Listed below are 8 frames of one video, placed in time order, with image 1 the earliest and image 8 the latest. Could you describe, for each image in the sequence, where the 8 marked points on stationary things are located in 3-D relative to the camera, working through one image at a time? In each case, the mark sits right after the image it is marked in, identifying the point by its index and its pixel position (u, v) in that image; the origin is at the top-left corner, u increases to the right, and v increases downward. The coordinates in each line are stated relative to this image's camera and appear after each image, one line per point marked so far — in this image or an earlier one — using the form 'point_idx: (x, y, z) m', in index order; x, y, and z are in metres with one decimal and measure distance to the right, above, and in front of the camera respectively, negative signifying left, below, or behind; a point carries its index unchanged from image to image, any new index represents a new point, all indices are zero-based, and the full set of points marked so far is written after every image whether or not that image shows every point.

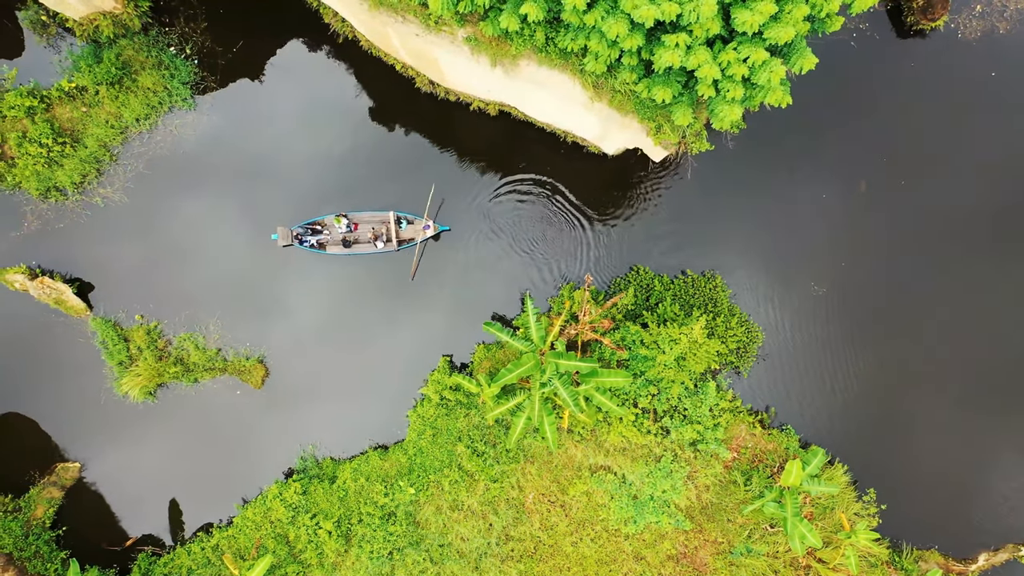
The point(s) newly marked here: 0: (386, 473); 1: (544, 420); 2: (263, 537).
0: (-1.7, -2.5, +12.5) m
1: (+0.4, -1.6, +10.9) m
2: (-3.3, -3.3, +12.2) m
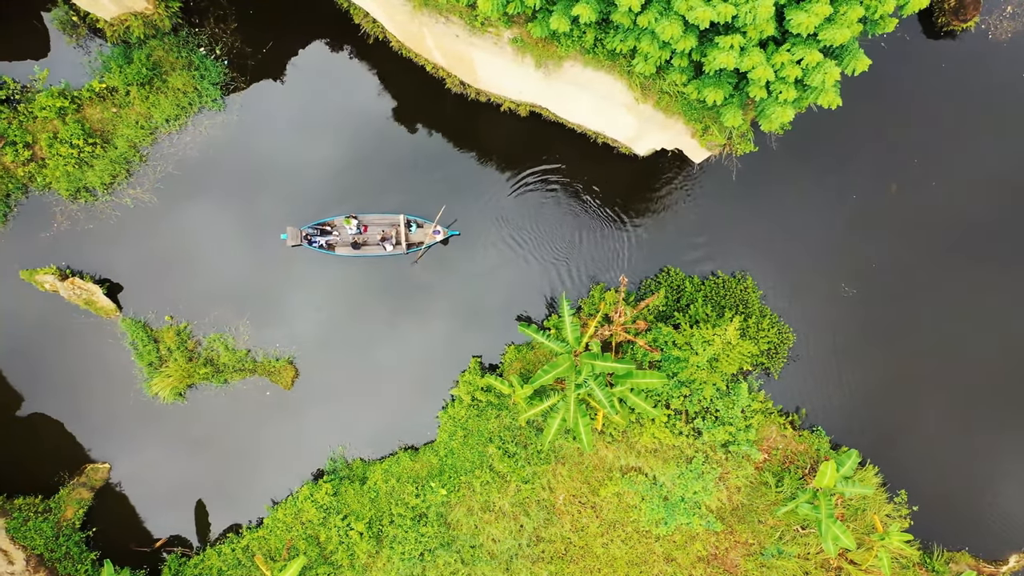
0: (-1.3, -2.5, +12.5) m
1: (+0.8, -1.6, +10.9) m
2: (-2.9, -3.3, +12.2) m
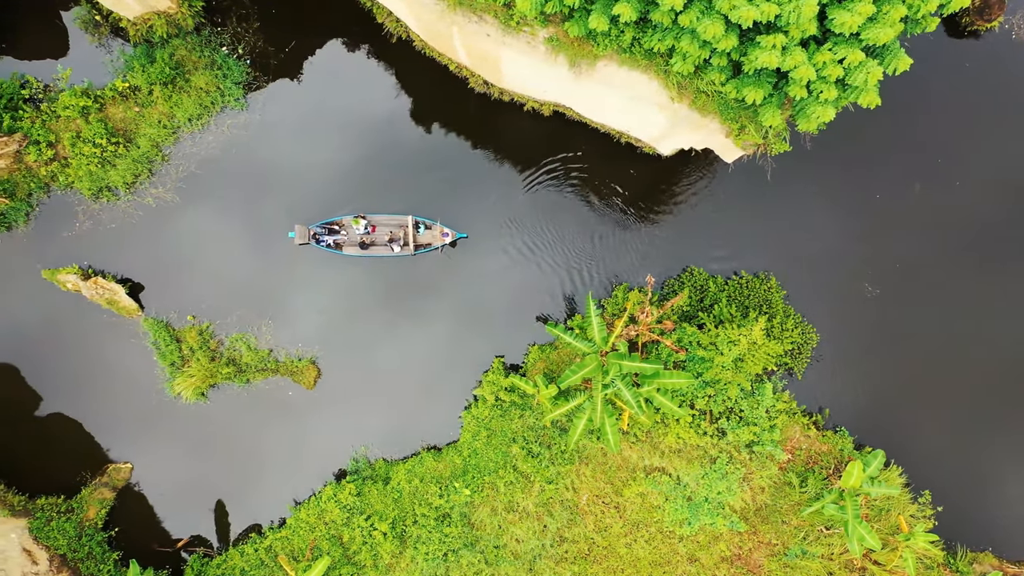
0: (-1.0, -2.5, +12.5) m
1: (+1.1, -1.6, +10.9) m
2: (-2.6, -3.3, +12.2) m
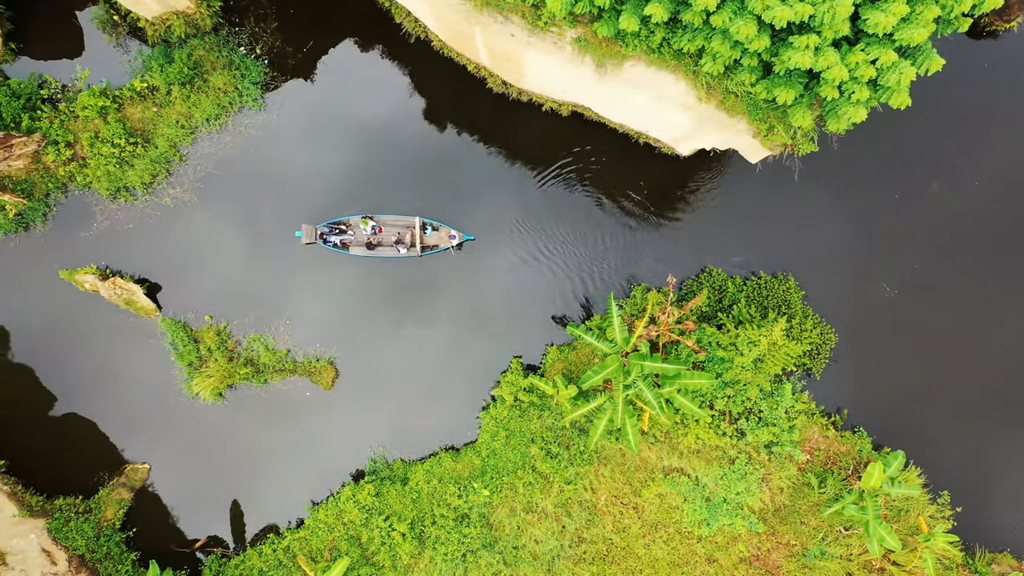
0: (-0.7, -2.5, +12.5) m
1: (+1.4, -1.6, +10.9) m
2: (-2.3, -3.3, +12.1) m
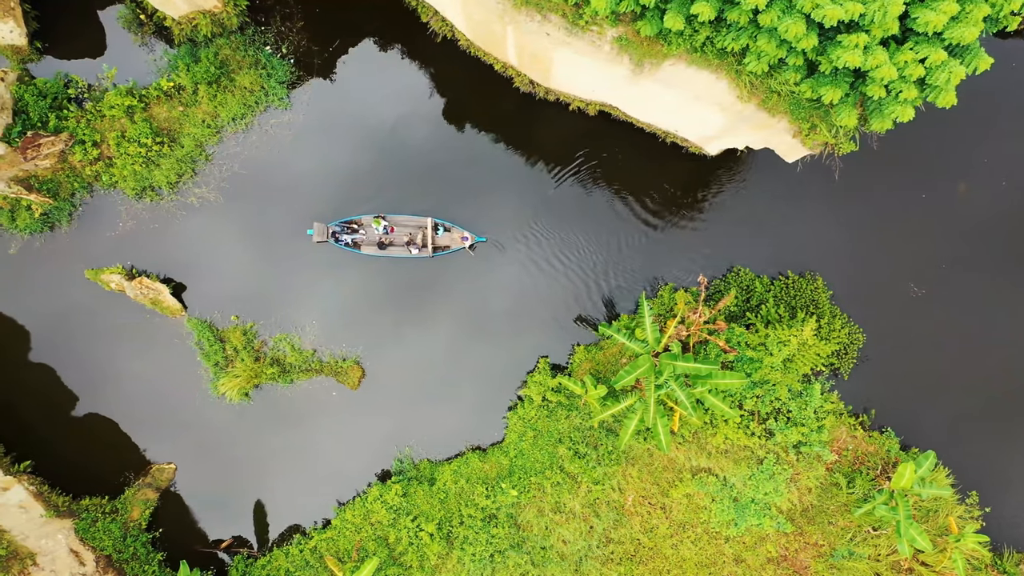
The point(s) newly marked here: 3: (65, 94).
0: (-0.4, -2.5, +12.4) m
1: (+1.7, -1.6, +10.8) m
2: (-2.0, -3.3, +12.1) m
3: (-5.9, +2.6, +12.1) m
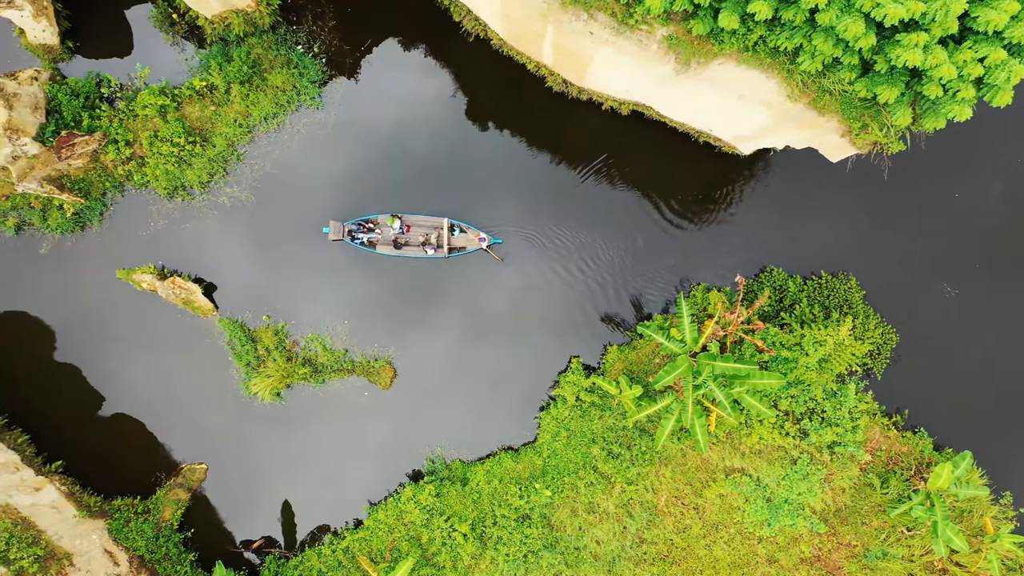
0: (+0.1, -2.5, +12.4) m
1: (+2.2, -1.6, +10.8) m
2: (-1.5, -3.3, +12.1) m
3: (-5.5, +2.6, +12.1) m
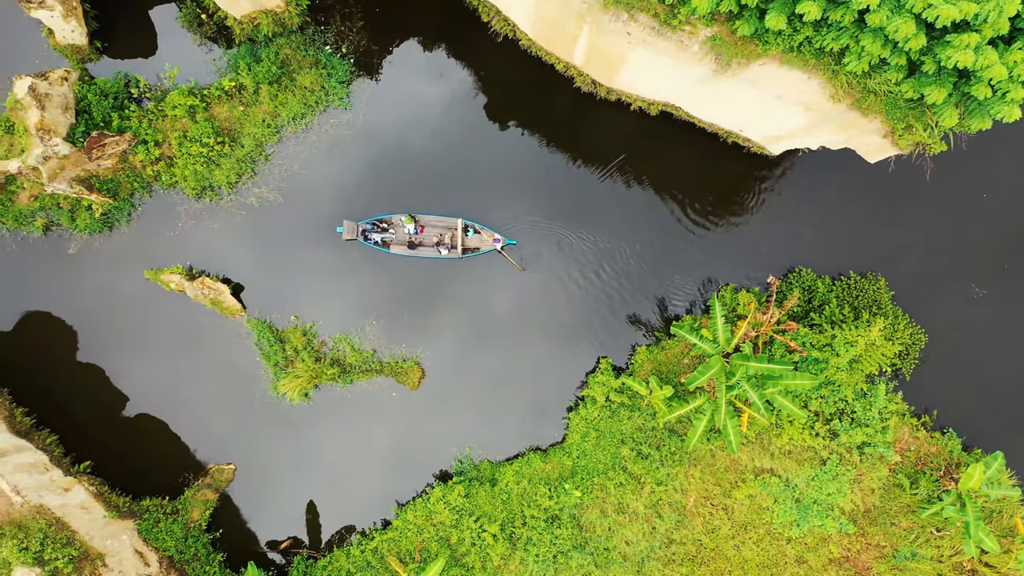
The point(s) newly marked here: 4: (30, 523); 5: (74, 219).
0: (+0.5, -2.5, +12.4) m
1: (+2.6, -1.6, +10.8) m
2: (-1.1, -3.3, +12.1) m
3: (-5.1, +2.6, +12.1) m
4: (-5.7, -2.8, +10.8) m
5: (-5.8, +0.9, +12.2) m
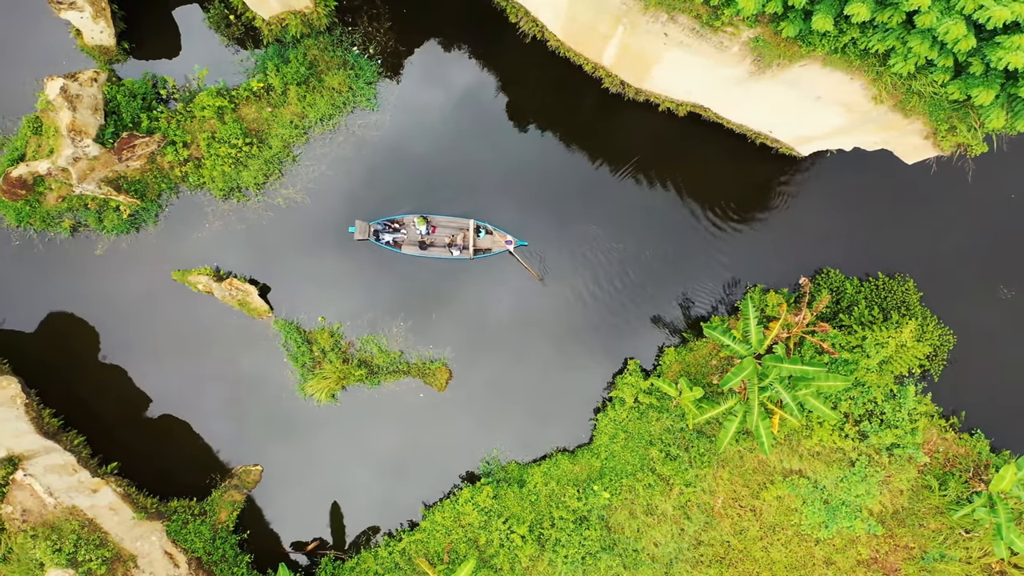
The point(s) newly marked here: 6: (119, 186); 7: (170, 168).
0: (+0.8, -2.6, +12.4) m
1: (+2.9, -1.6, +10.8) m
2: (-0.8, -3.3, +12.1) m
3: (-4.7, +2.6, +12.1) m
4: (-5.3, -2.8, +10.8) m
5: (-5.5, +0.9, +12.2) m
6: (-5.1, +1.3, +11.8) m
7: (-4.5, +1.6, +12.1) m
